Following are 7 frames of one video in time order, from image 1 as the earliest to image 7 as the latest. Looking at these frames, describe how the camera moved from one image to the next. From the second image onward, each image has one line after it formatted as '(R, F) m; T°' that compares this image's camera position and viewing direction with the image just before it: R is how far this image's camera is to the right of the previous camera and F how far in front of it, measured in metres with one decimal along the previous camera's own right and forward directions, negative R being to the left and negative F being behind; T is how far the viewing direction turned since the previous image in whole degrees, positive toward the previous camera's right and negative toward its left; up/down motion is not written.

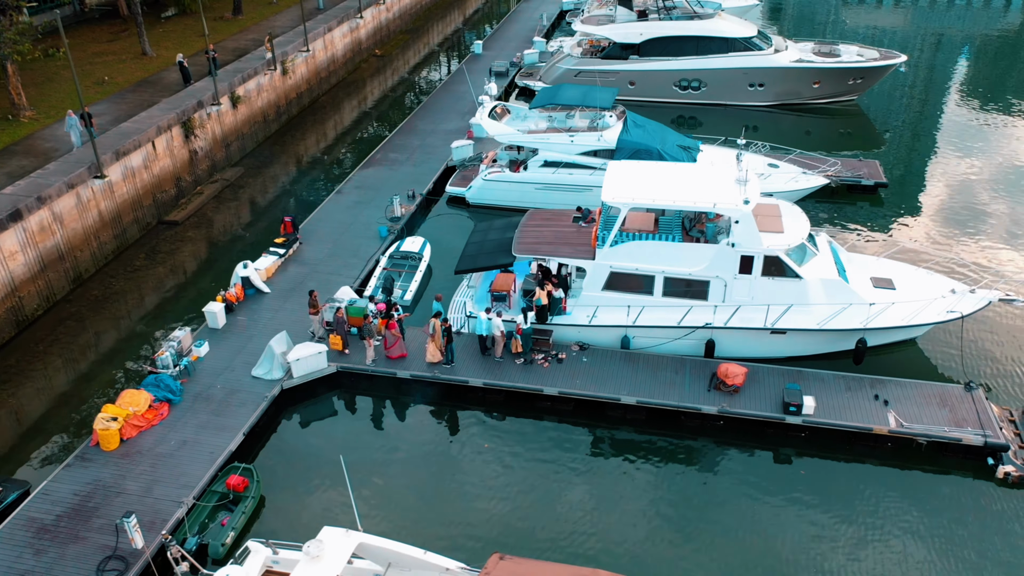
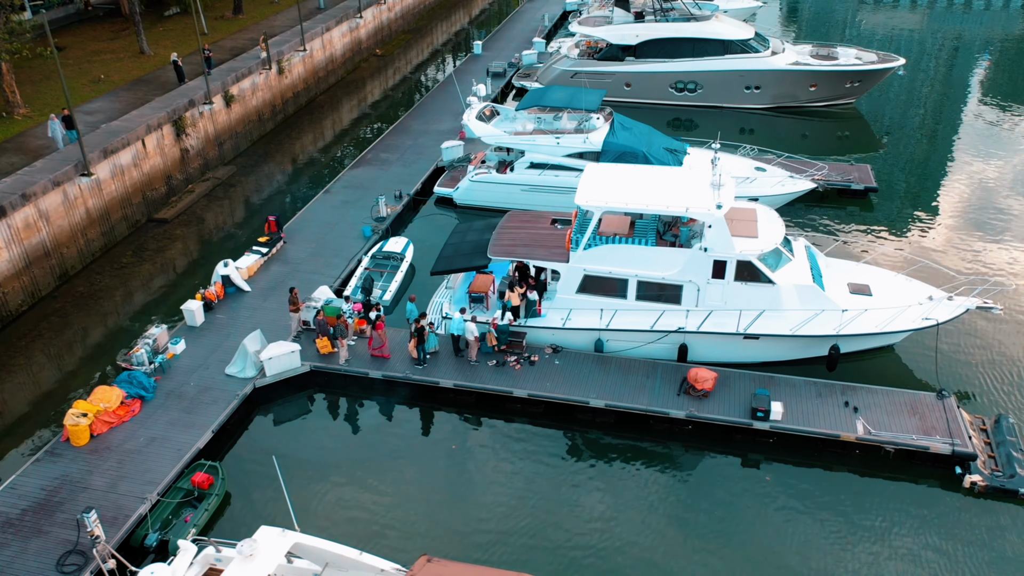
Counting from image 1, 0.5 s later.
(+0.9, 0.0) m; -1°
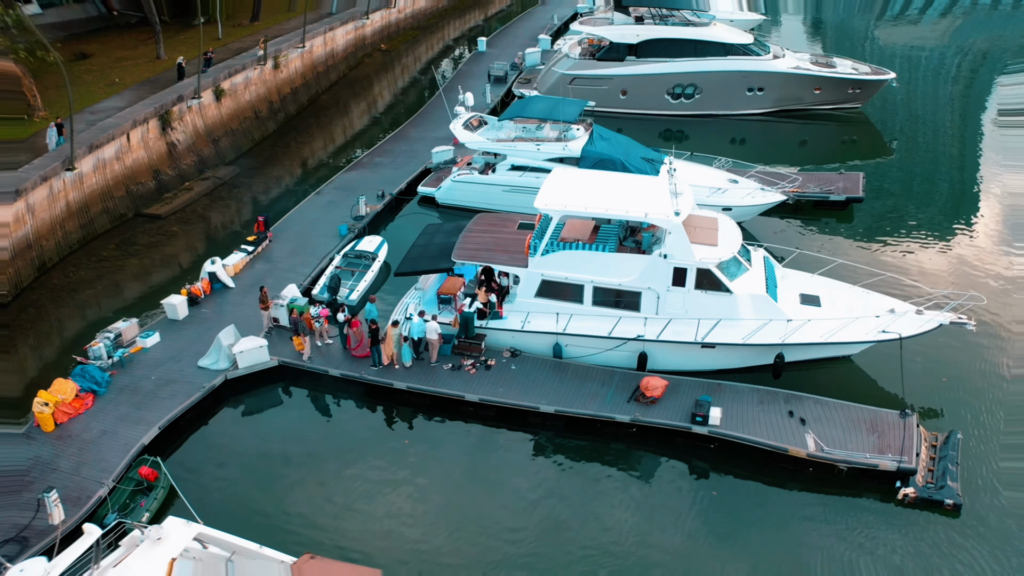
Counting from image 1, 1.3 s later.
(+1.6, -0.2) m; -2°
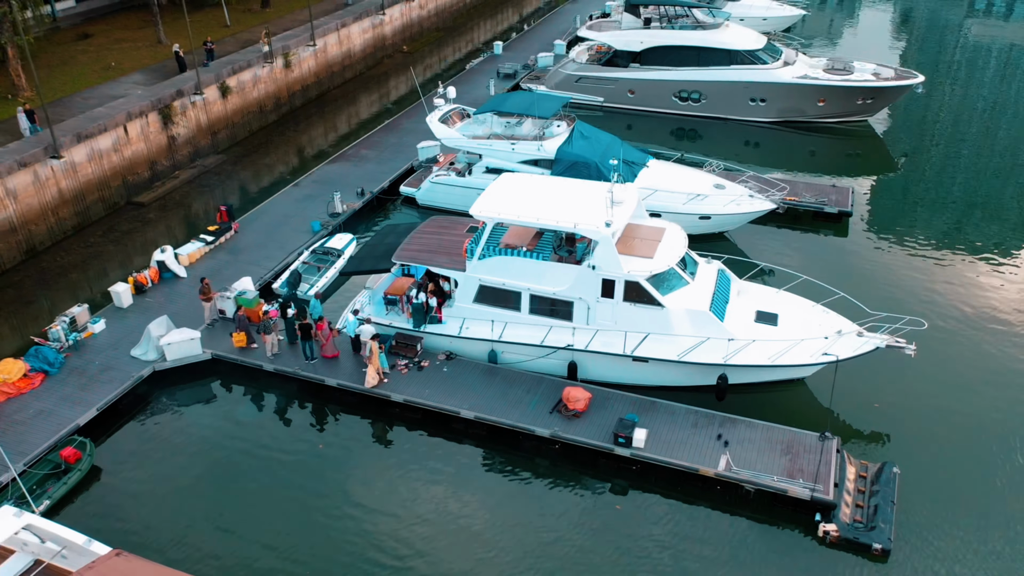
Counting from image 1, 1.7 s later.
(+2.5, +0.3) m; -4°
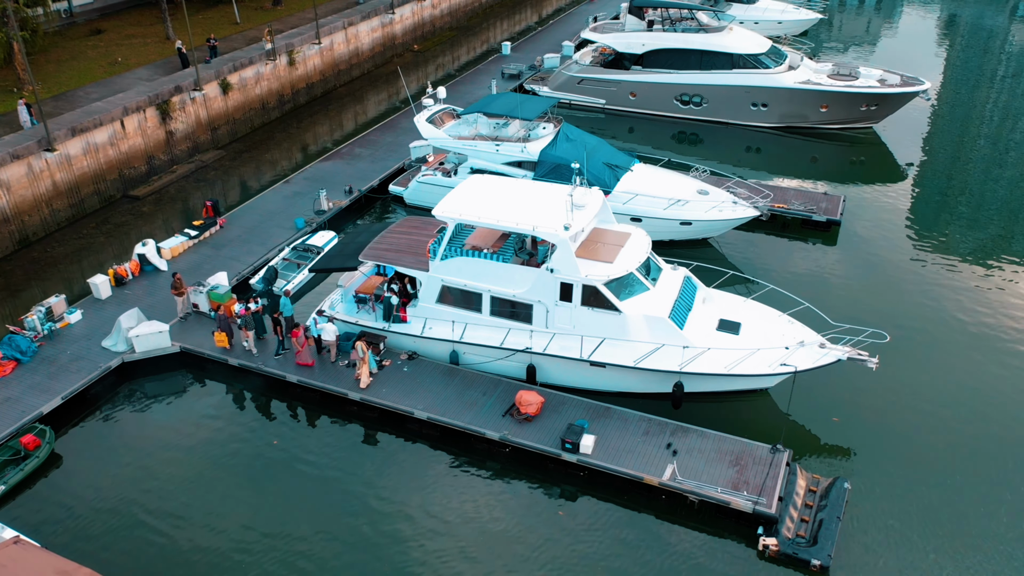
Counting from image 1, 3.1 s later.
(+1.5, 0.0) m; -2°
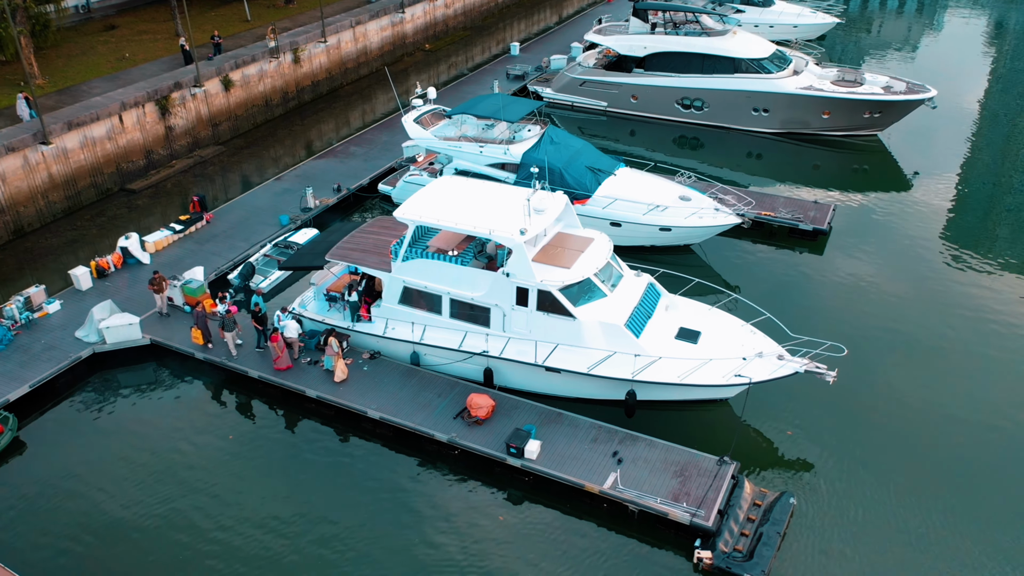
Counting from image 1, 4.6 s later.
(+1.5, 0.0) m; -2°
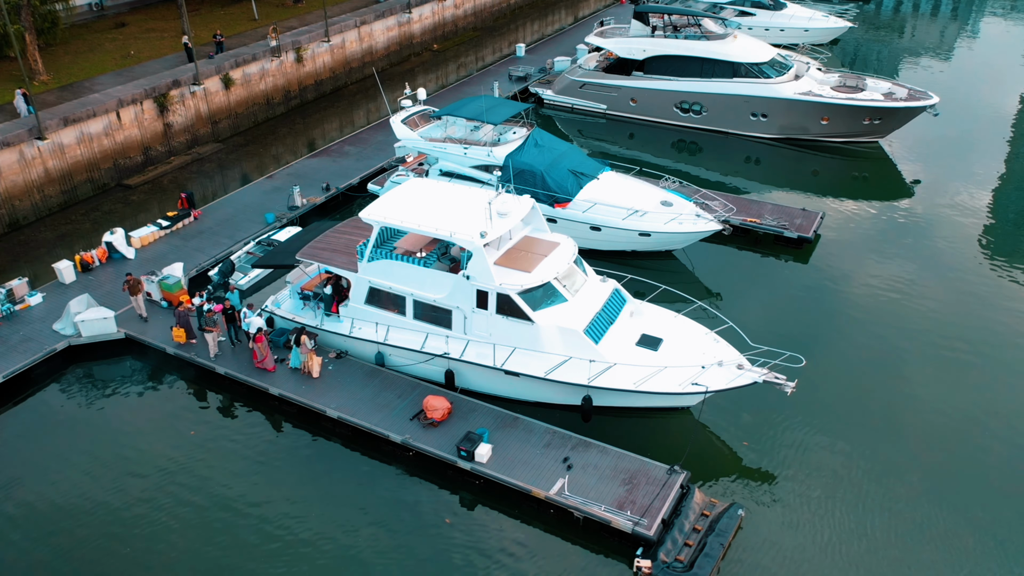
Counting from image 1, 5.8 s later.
(+1.3, 0.0) m; -2°
